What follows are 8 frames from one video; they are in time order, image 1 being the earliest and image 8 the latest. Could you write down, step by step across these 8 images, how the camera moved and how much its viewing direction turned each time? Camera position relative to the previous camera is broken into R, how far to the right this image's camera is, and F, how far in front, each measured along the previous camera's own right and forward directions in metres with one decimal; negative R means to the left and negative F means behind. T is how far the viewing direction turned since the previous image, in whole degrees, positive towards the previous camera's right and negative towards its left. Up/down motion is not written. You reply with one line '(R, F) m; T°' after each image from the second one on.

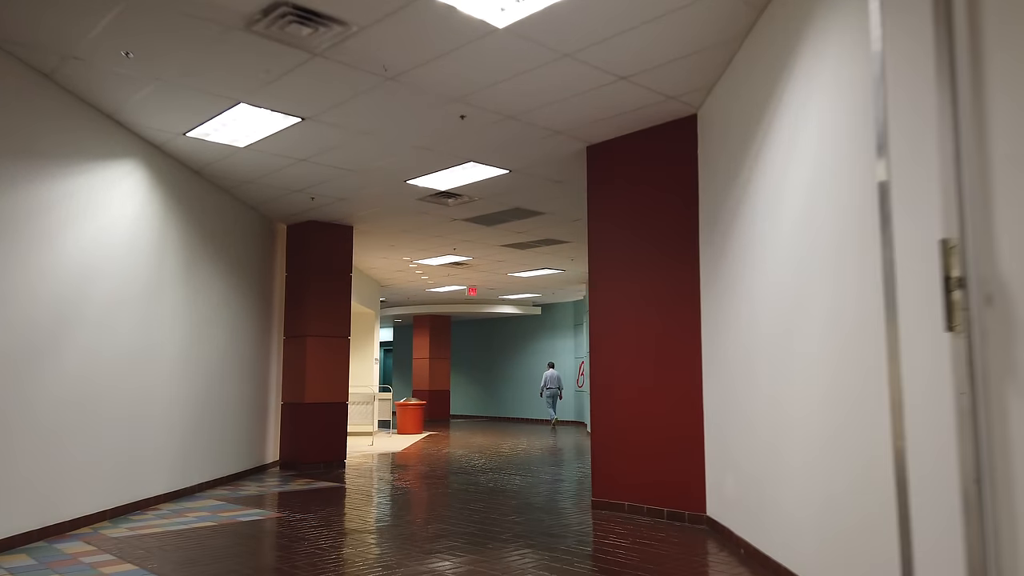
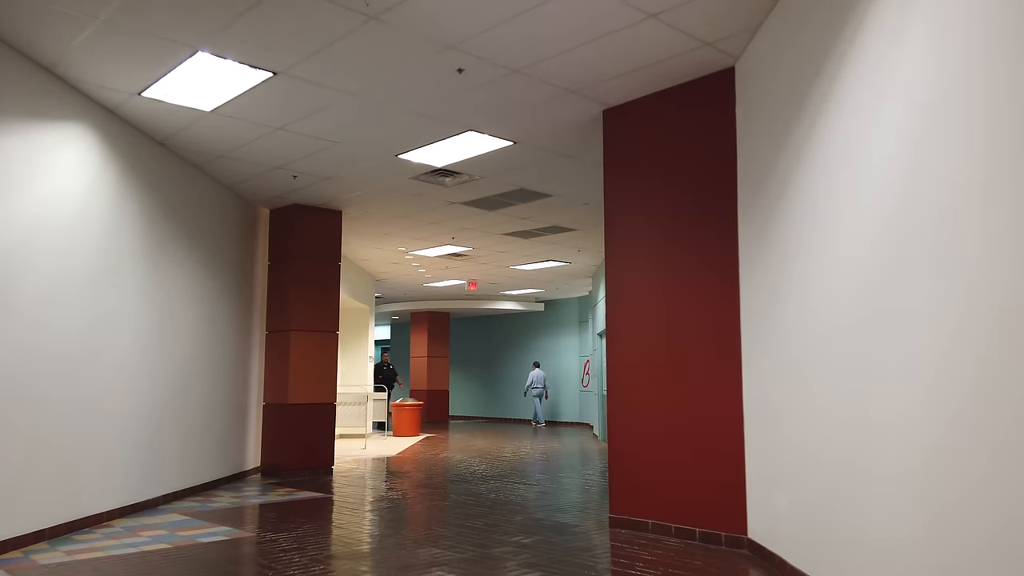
(0.0, +0.9) m; 0°
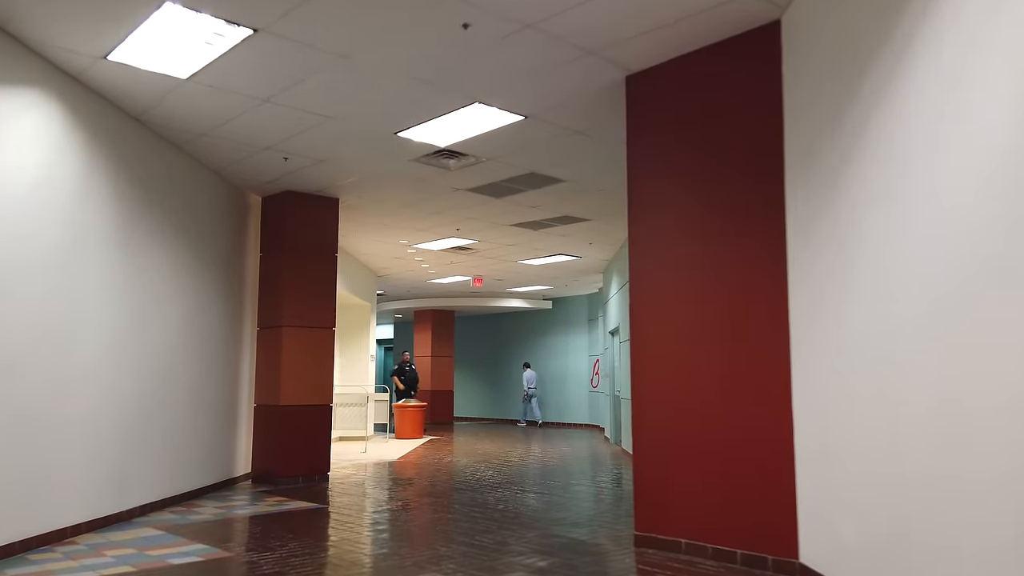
(-0.1, +0.7) m; 0°
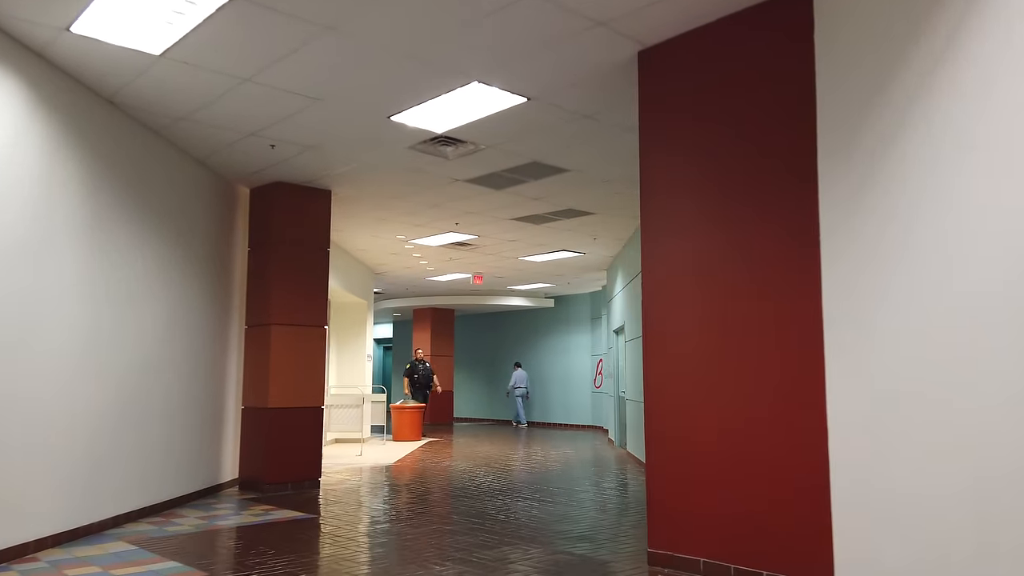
(0.0, +0.4) m; 0°
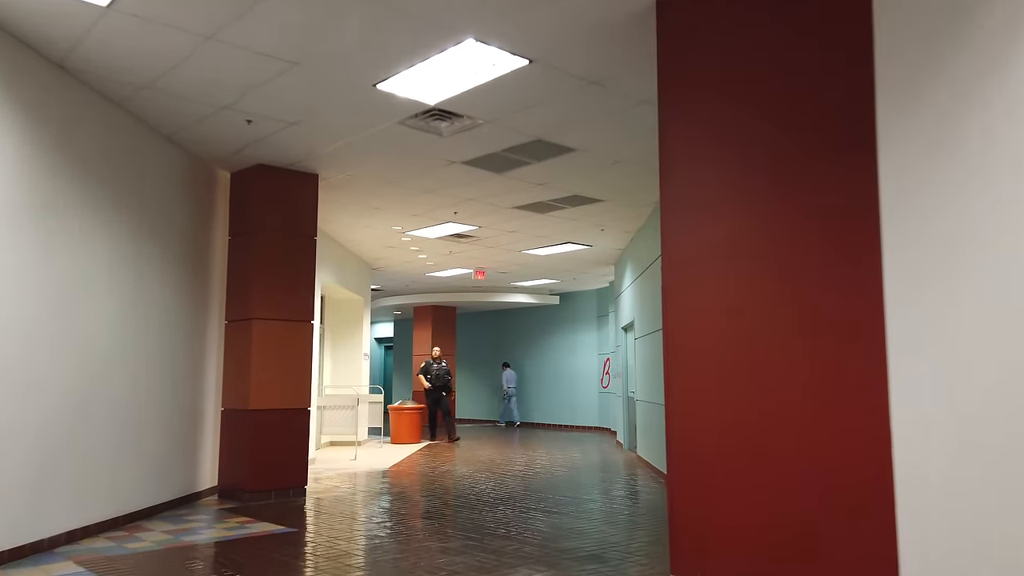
(0.0, +0.7) m; 0°
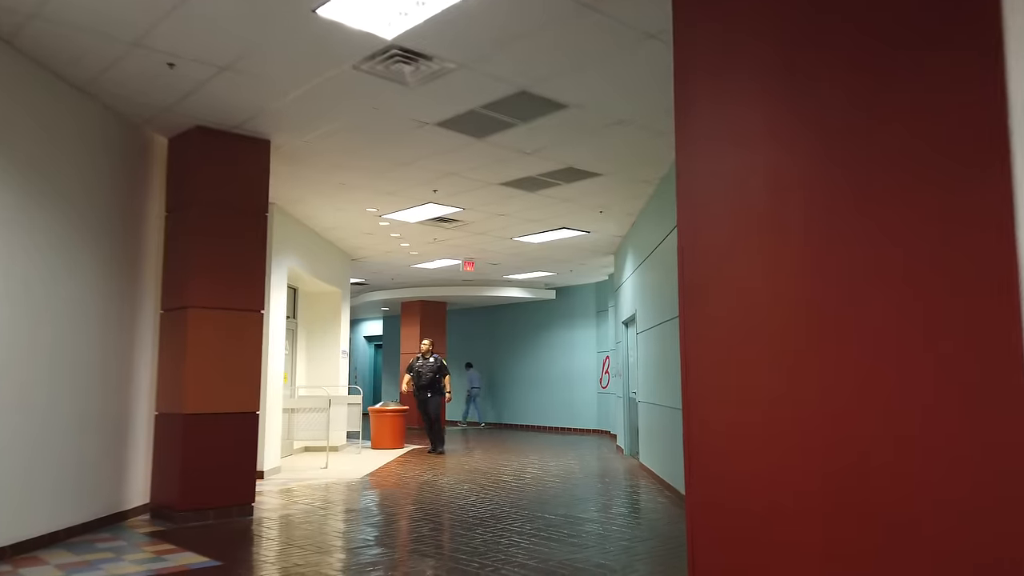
(+0.2, +1.1) m; 0°
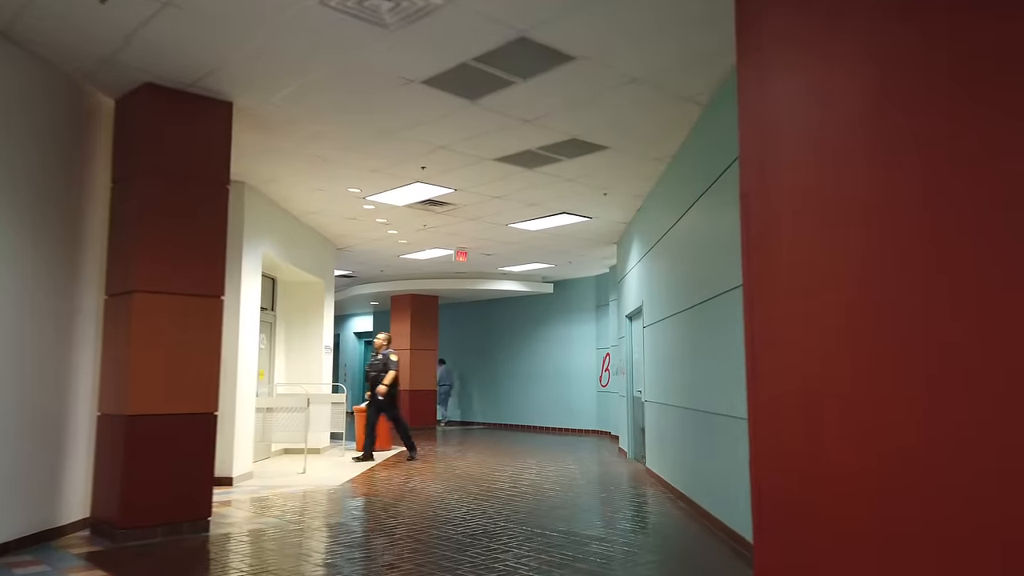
(0.0, +0.8) m; 0°
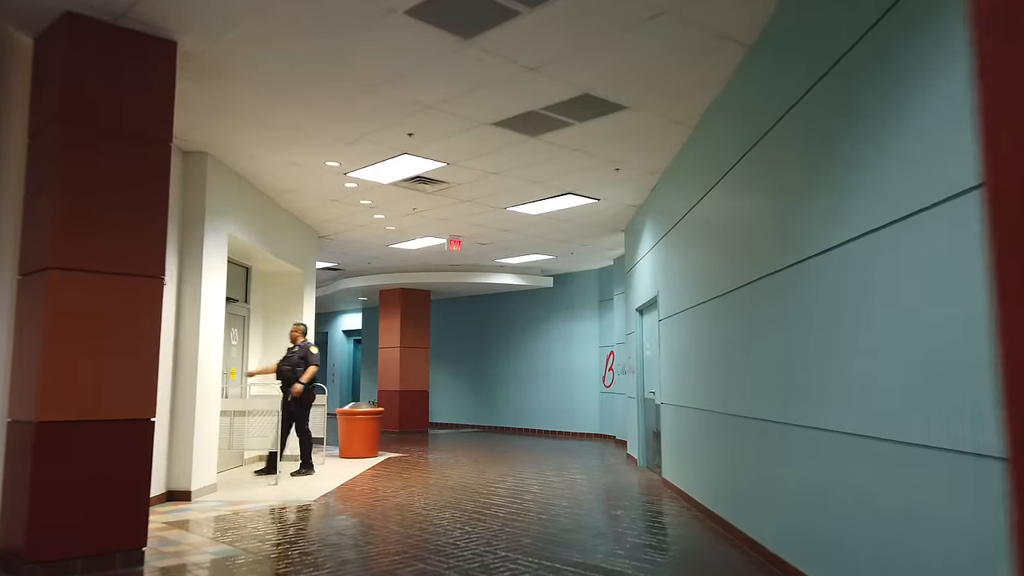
(-0.1, +1.0) m; +1°
